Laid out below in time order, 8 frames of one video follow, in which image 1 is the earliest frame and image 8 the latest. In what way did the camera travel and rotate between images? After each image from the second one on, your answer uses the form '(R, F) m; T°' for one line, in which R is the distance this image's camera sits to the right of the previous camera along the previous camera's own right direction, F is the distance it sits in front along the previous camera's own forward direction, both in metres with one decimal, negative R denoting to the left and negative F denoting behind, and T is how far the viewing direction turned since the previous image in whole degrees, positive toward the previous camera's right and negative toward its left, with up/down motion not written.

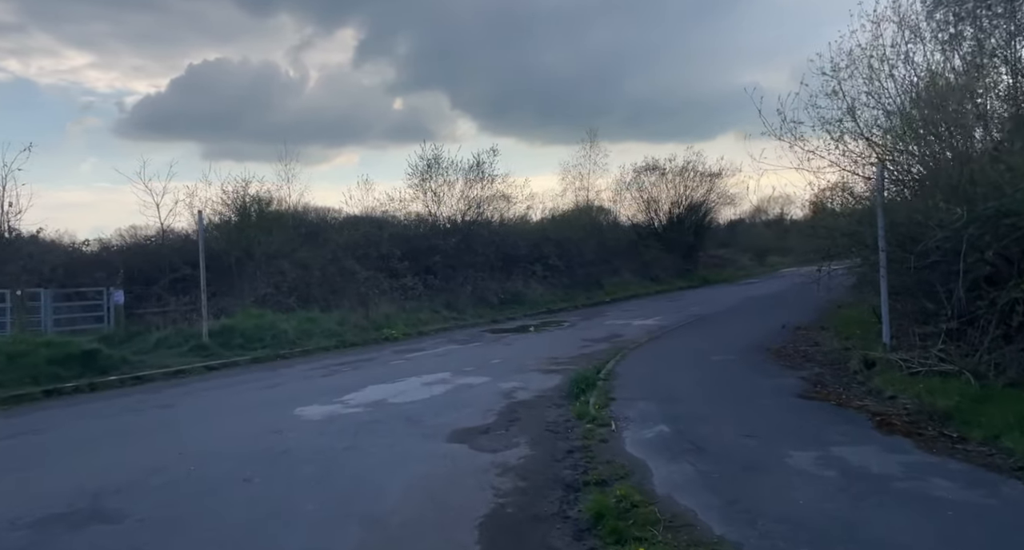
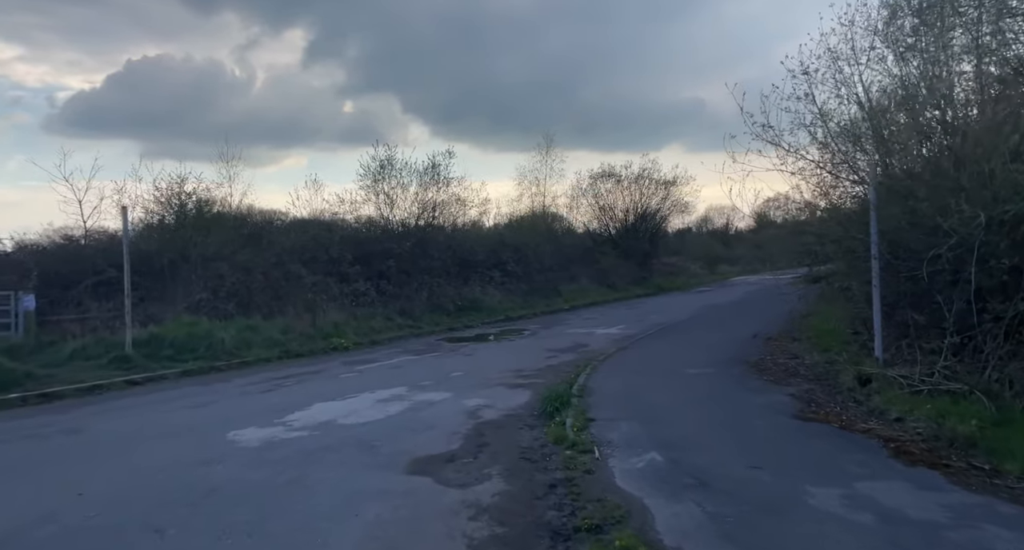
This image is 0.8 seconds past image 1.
(-0.2, +1.1) m; +4°
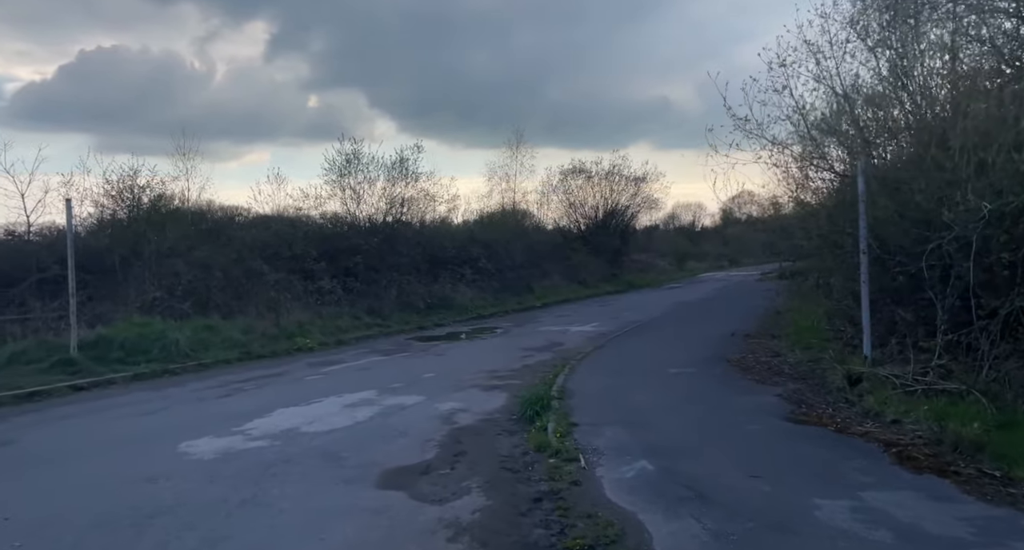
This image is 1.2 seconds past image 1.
(-0.1, +0.6) m; +2°
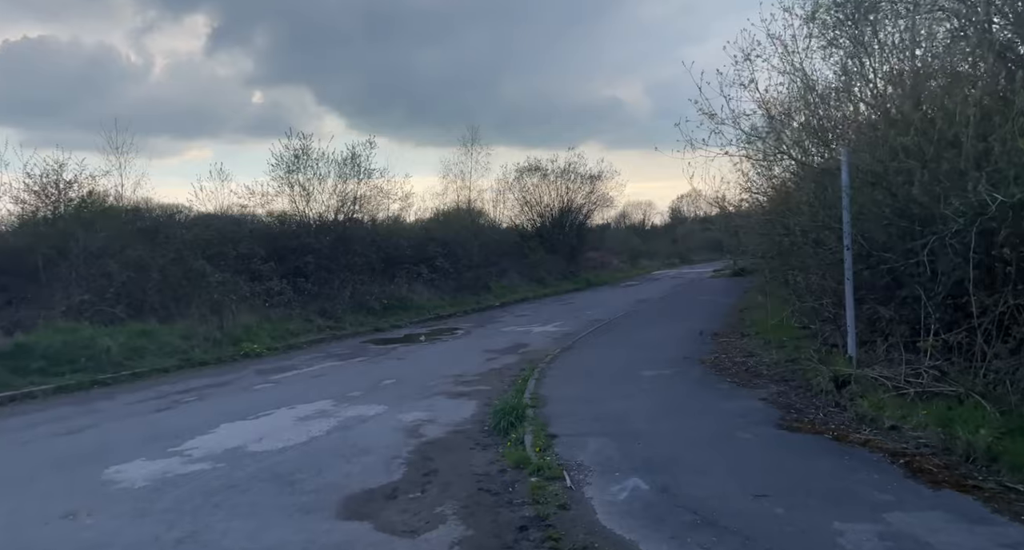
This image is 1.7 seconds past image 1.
(-0.2, +0.8) m; +4°
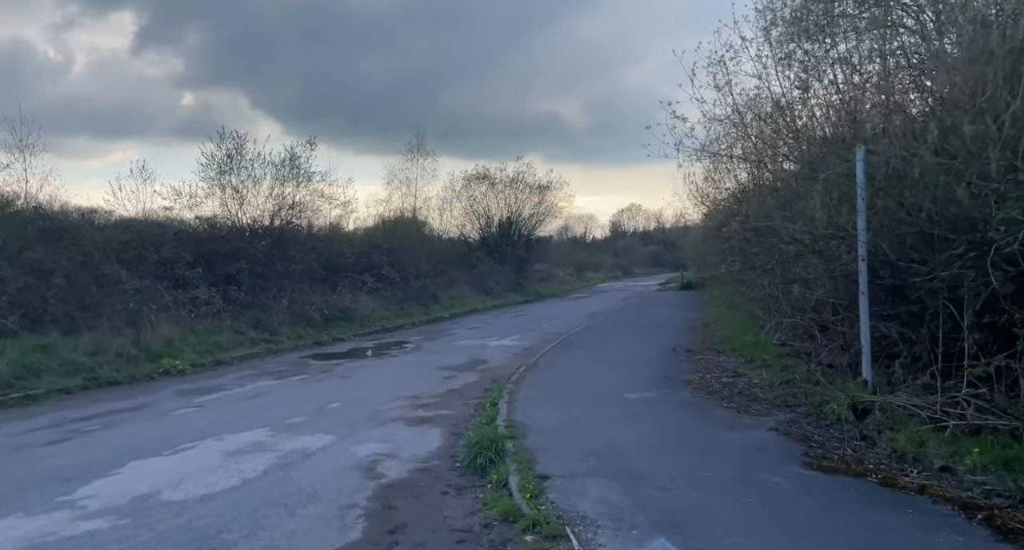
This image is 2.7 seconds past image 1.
(-0.4, +1.4) m; +5°
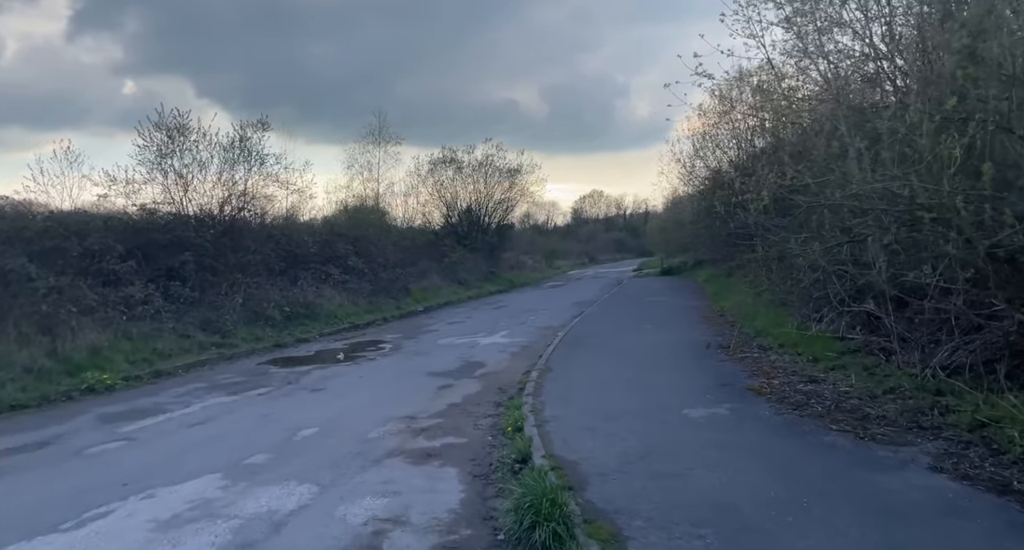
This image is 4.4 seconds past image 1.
(-0.7, +2.5) m; +3°
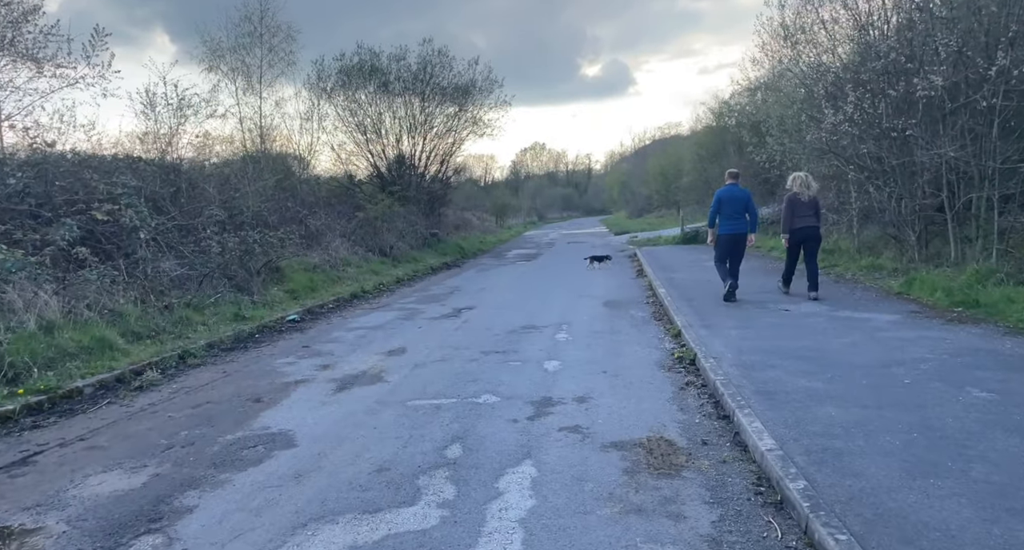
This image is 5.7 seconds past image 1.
(-0.8, +13.3) m; +5°
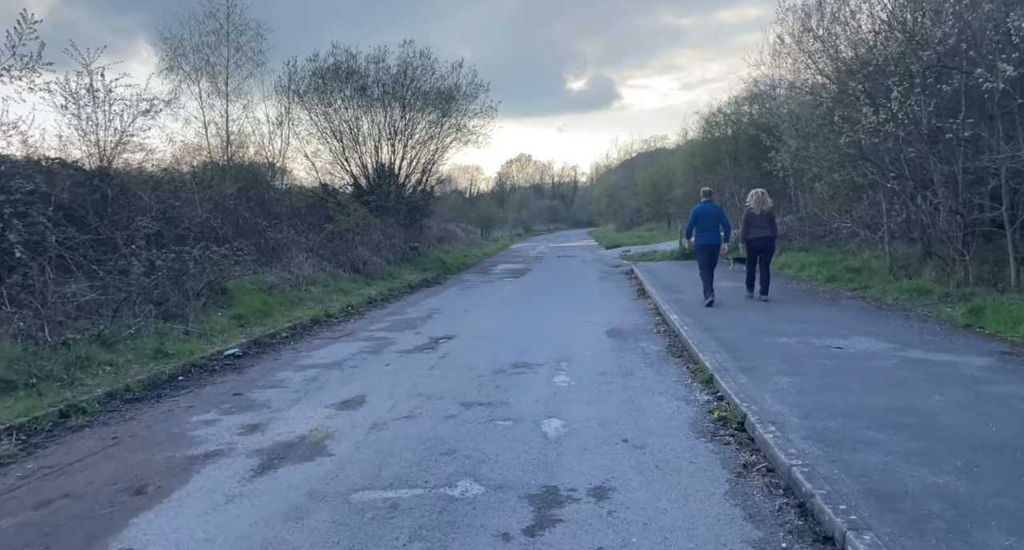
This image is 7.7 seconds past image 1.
(0.0, +2.1) m; +1°
